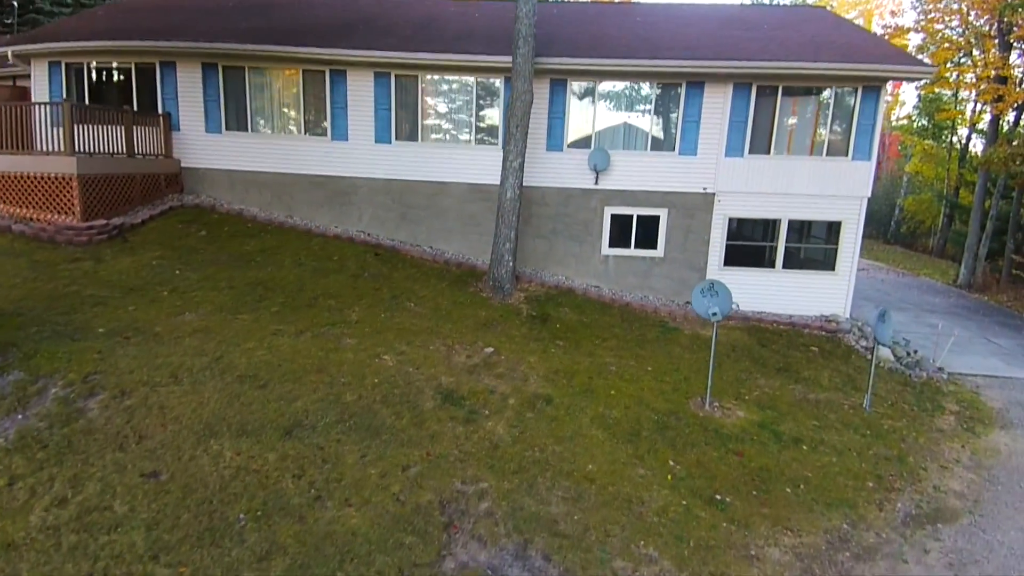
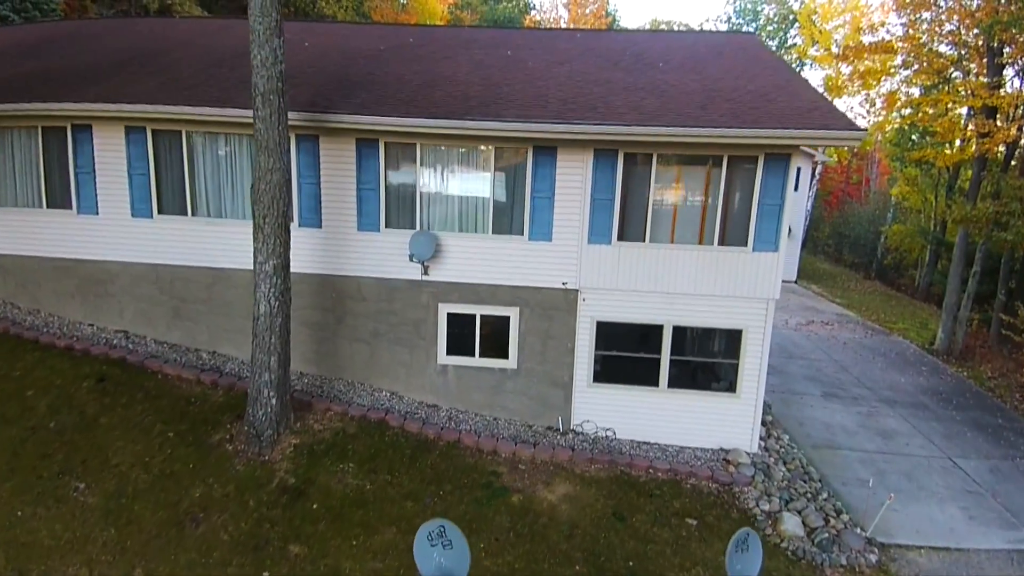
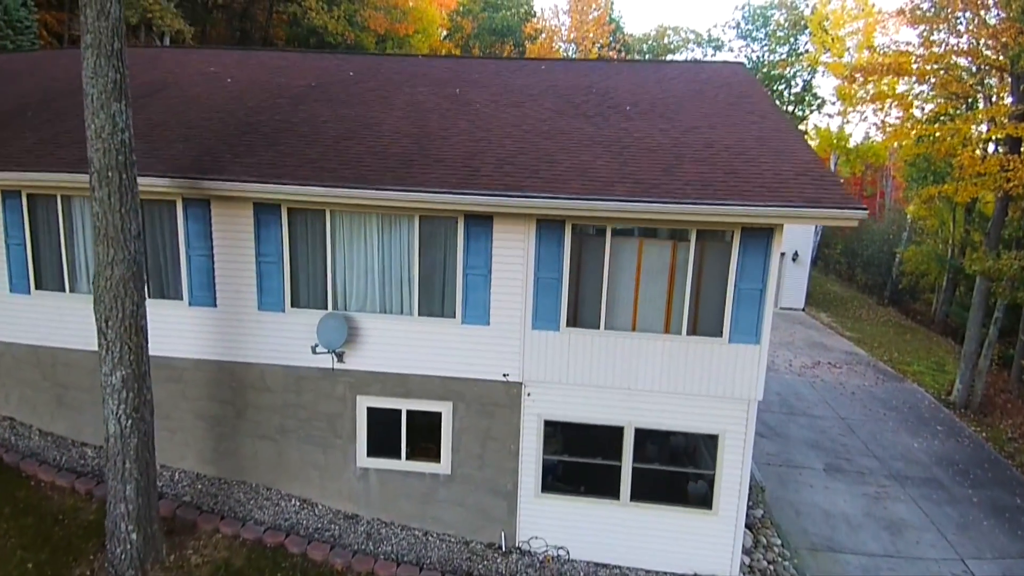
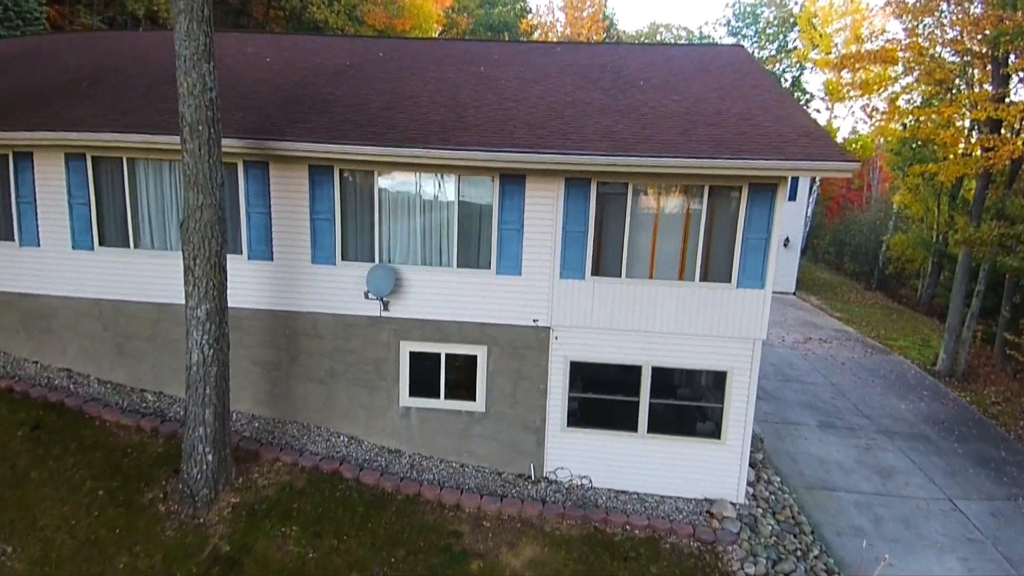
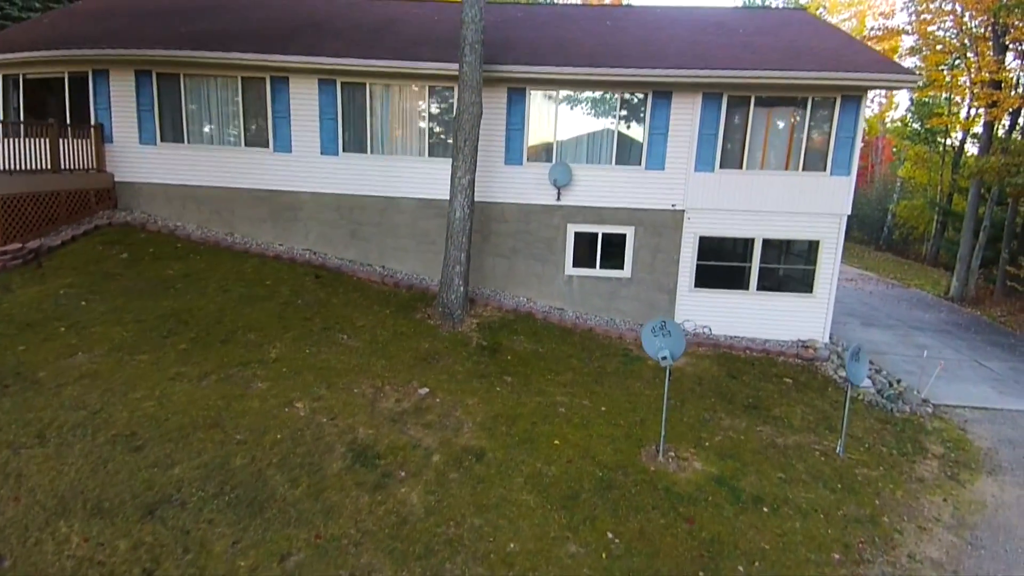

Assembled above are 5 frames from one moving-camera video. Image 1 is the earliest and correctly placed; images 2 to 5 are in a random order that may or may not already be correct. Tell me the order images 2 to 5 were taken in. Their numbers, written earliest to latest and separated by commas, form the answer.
5, 2, 4, 3
